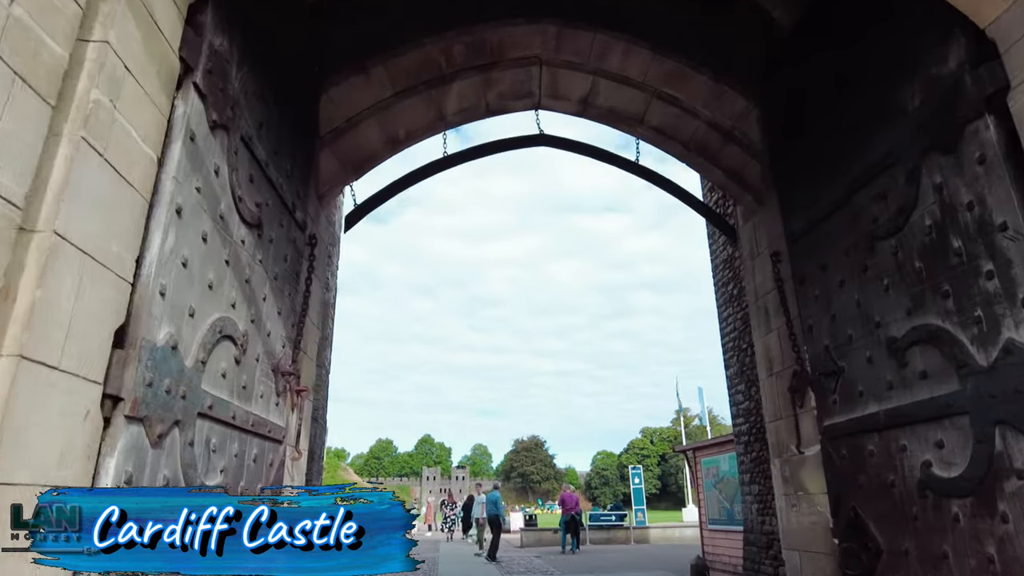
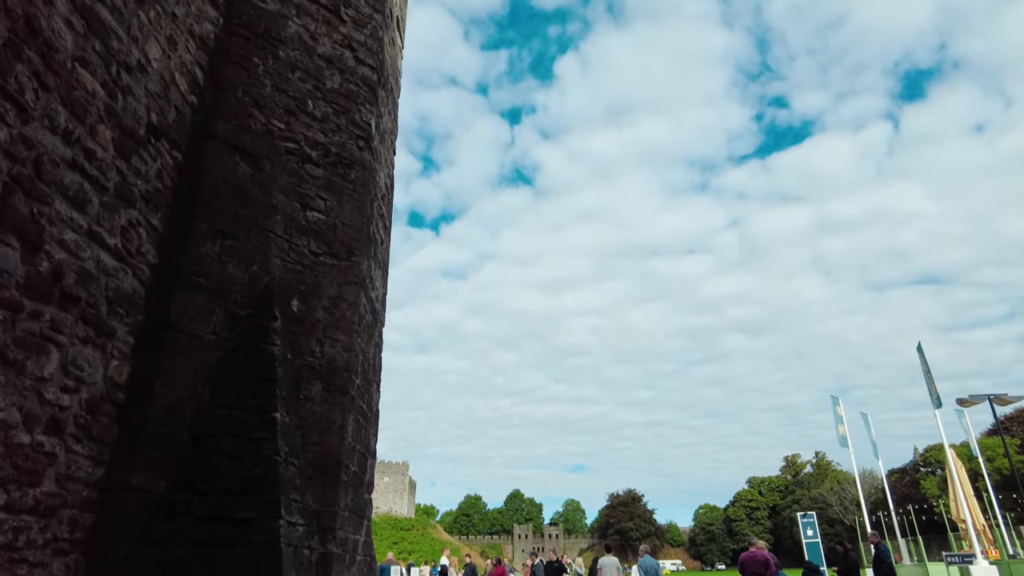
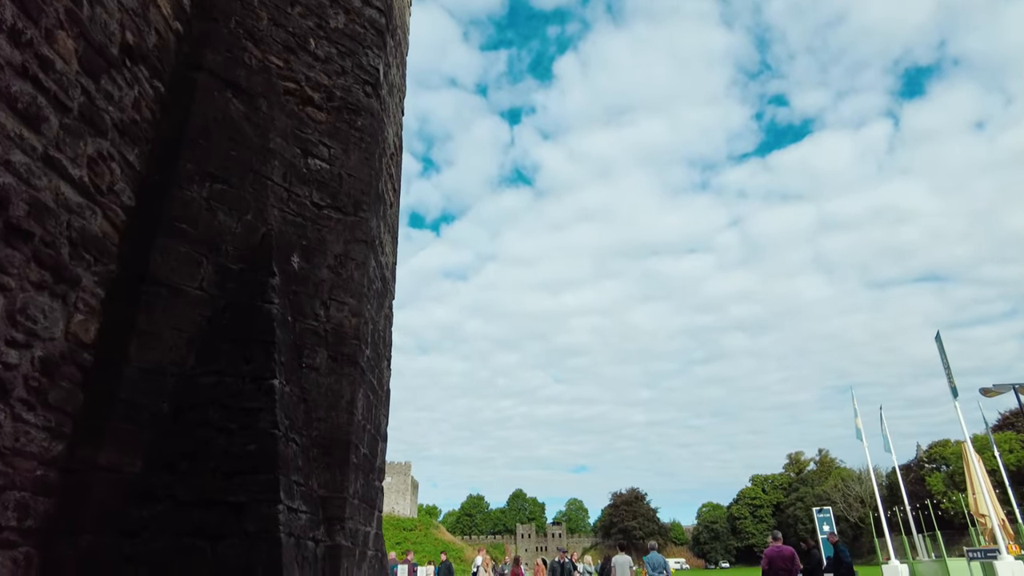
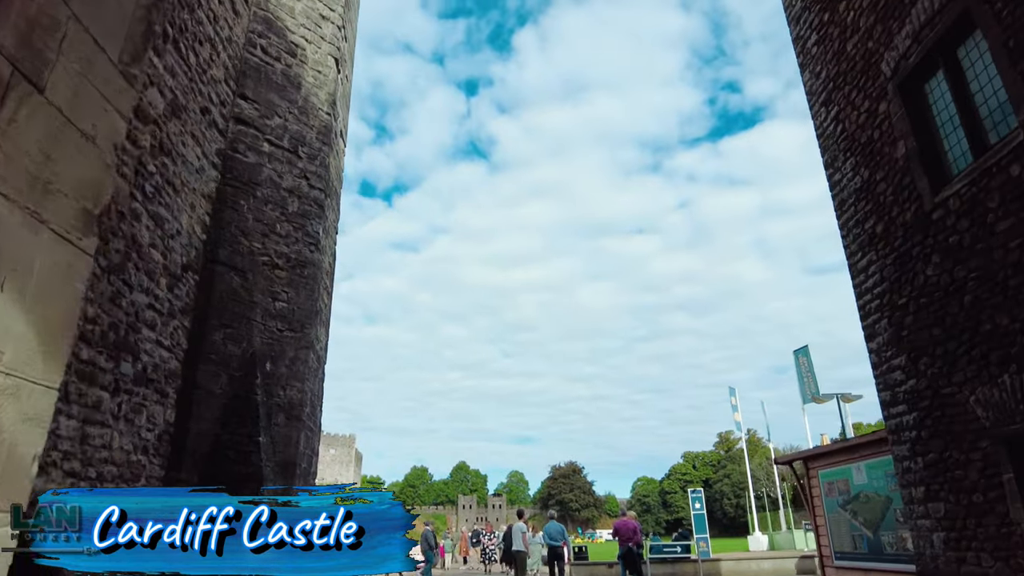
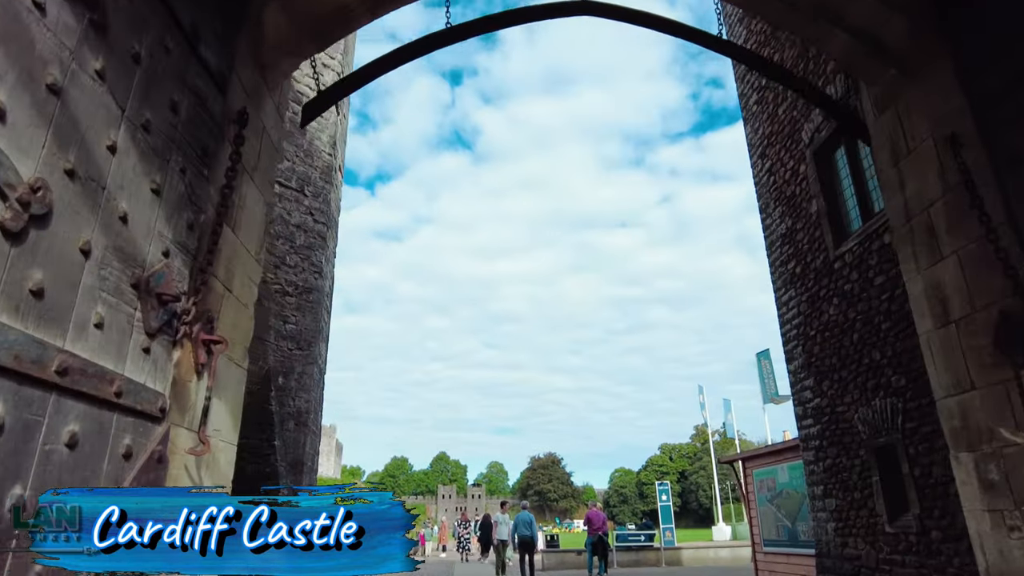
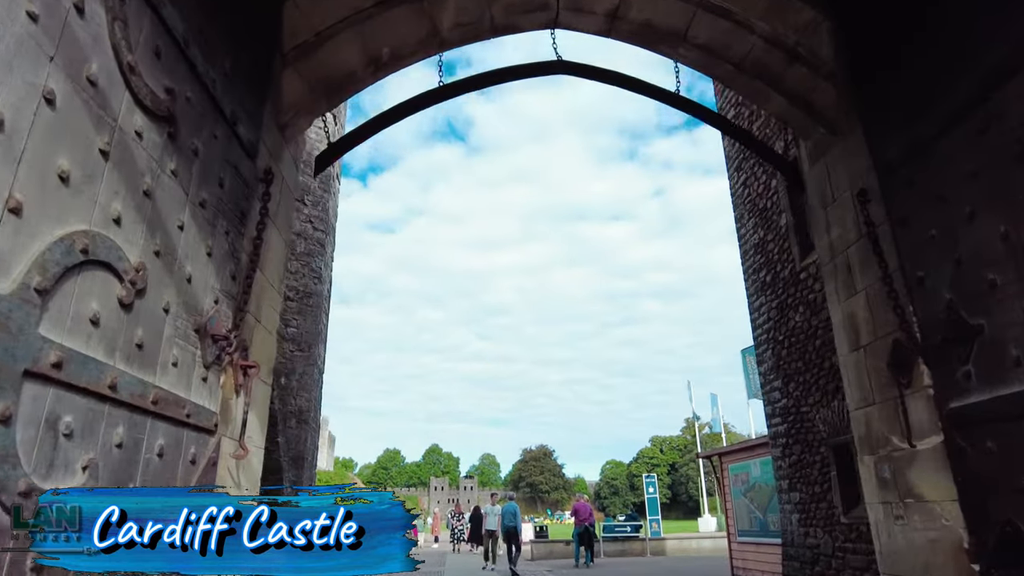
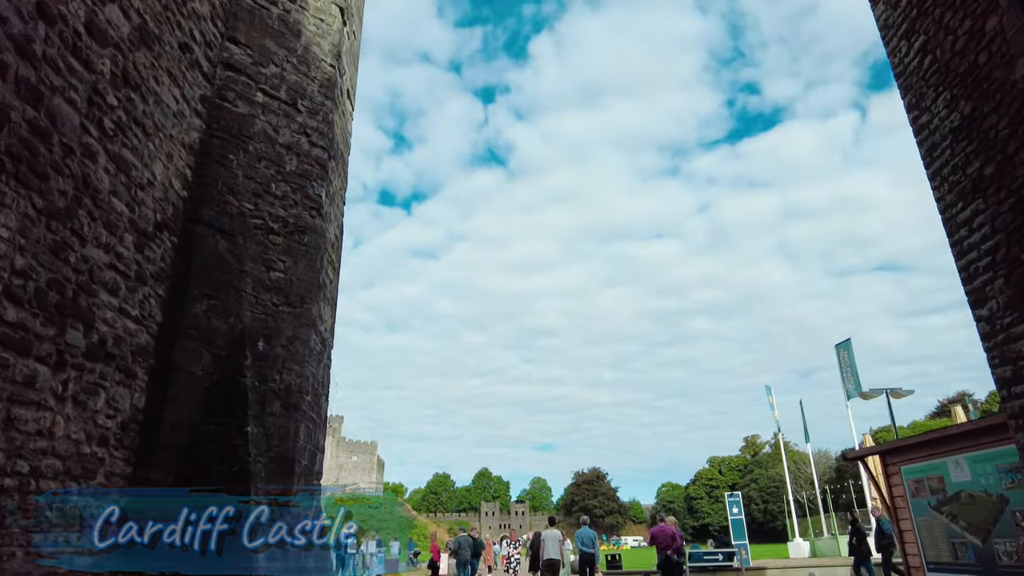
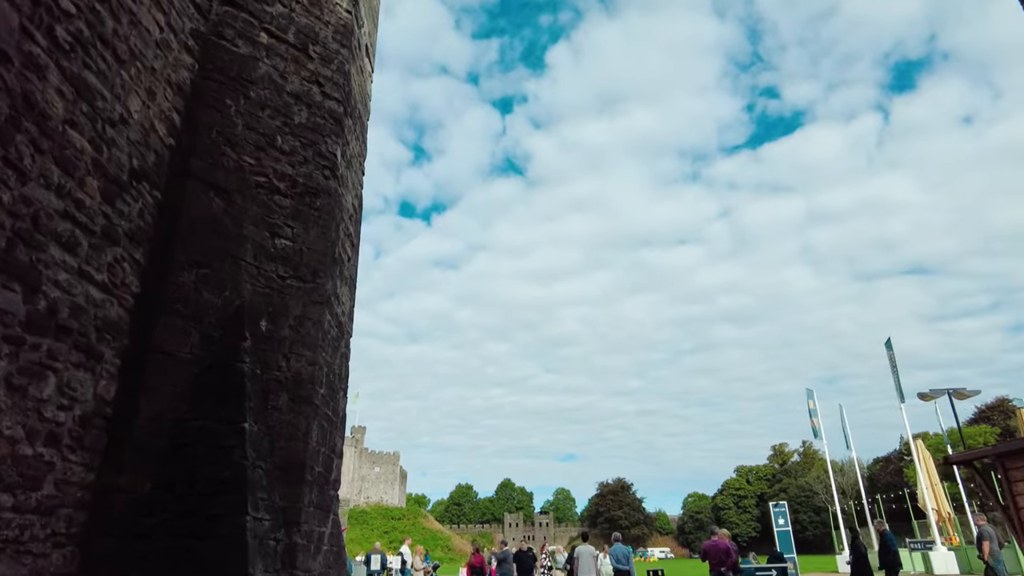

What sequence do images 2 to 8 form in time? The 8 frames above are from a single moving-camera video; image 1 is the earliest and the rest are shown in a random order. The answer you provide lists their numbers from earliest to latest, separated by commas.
6, 5, 4, 7, 8, 2, 3
